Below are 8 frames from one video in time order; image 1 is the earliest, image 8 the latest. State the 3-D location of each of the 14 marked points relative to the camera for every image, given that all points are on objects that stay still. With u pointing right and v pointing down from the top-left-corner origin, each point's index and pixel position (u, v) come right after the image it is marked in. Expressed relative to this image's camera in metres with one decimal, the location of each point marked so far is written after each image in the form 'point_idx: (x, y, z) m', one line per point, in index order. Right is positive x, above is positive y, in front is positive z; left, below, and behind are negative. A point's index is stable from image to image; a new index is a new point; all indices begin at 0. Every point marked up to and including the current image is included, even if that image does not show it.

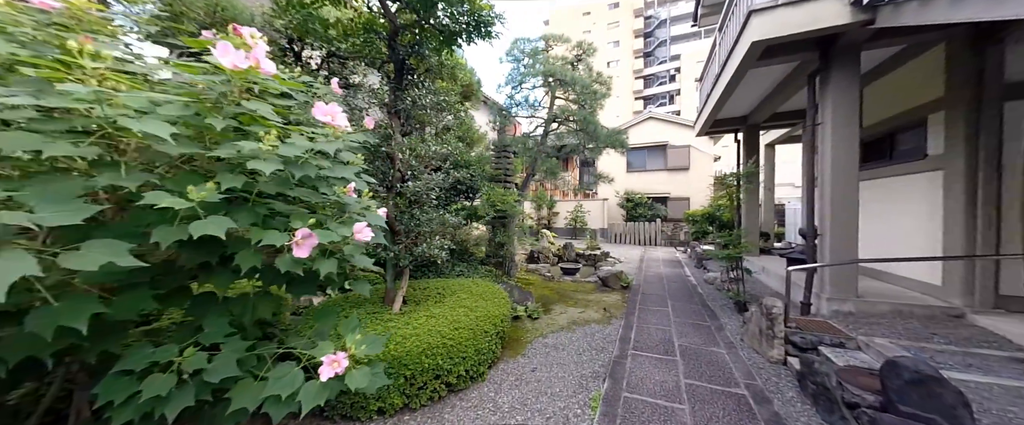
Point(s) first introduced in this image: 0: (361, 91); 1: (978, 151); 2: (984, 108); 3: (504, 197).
0: (-1.4, +1.2, +2.9) m
1: (+3.9, +0.5, +2.6) m
2: (+3.9, +0.9, +2.5) m
3: (-0.2, +0.3, +5.1) m
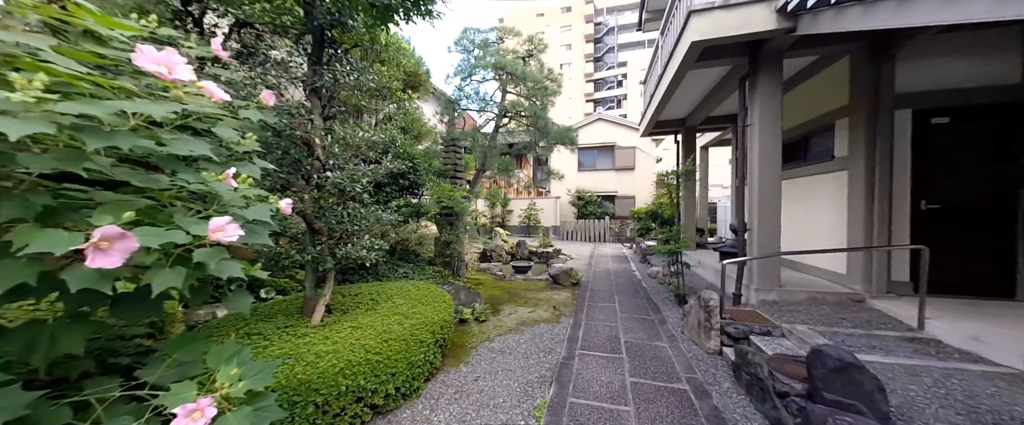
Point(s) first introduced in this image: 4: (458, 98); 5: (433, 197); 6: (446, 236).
0: (-1.9, +1.2, +2.4) m
1: (+3.4, +0.6, +2.9) m
2: (+3.4, +0.9, +2.9) m
3: (-1.0, +0.3, +4.8) m
4: (-1.1, +2.3, +6.0) m
5: (-1.3, +0.2, +4.8) m
6: (-1.1, -0.4, +5.1) m
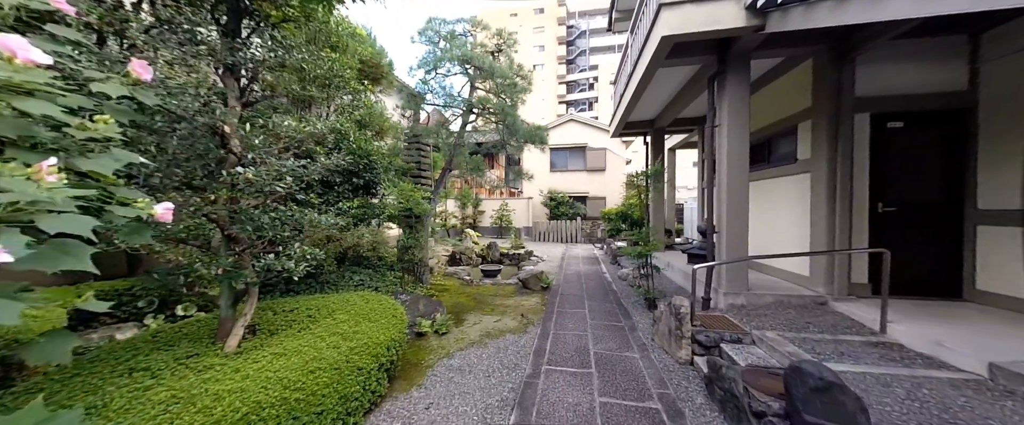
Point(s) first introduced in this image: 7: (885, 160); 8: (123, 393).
0: (-2.2, +1.2, +2.0) m
1: (+3.1, +0.5, +2.9) m
2: (+3.1, +0.9, +2.9) m
3: (-1.5, +0.3, +4.4) m
4: (-1.7, +2.2, +5.6) m
5: (-1.8, +0.2, +4.4) m
6: (-1.6, -0.4, +4.7) m
7: (+3.5, +0.5, +2.9) m
8: (-1.8, -0.9, +1.4) m
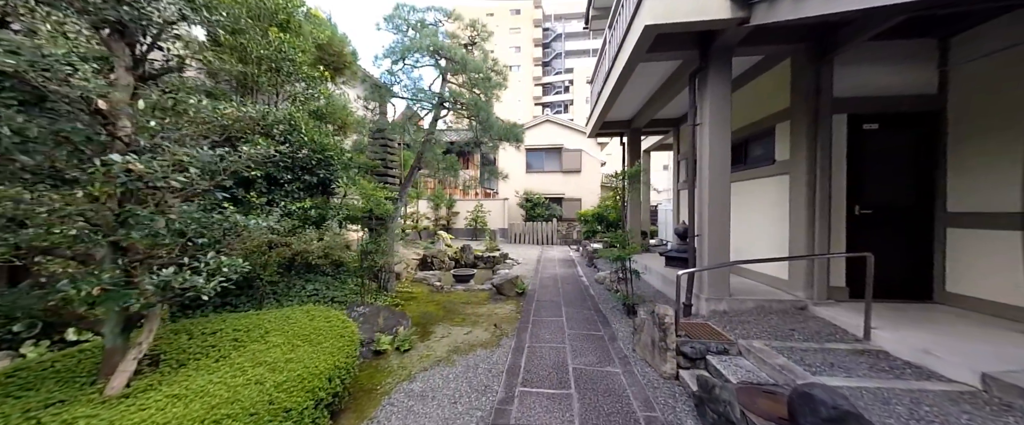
0: (-2.4, +1.2, +1.5) m
1: (+2.8, +0.5, +2.8) m
2: (+2.9, +0.9, +2.8) m
3: (-1.8, +0.3, +4.0) m
4: (-2.1, +2.2, +5.2) m
5: (-2.2, +0.2, +4.0) m
6: (-2.0, -0.4, +4.3) m
7: (+3.2, +0.5, +2.8) m
8: (-2.0, -0.9, +1.0) m
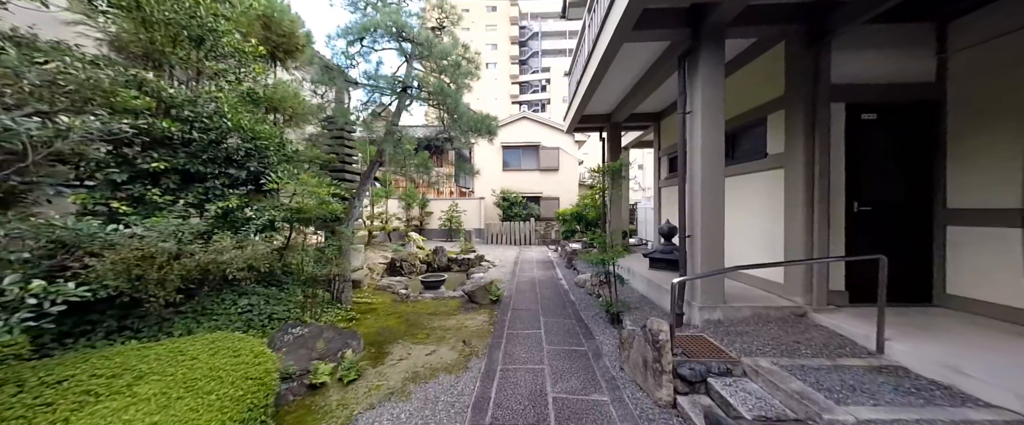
0: (-2.5, +1.1, +0.9) m
1: (+2.6, +0.5, +2.6) m
2: (+2.6, +0.9, +2.6) m
3: (-2.2, +0.3, +3.4) m
4: (-2.5, +2.2, +4.6) m
5: (-2.5, +0.2, +3.4) m
6: (-2.3, -0.4, +3.7) m
7: (+3.0, +0.5, +2.6) m
8: (-2.1, -0.9, +0.4) m
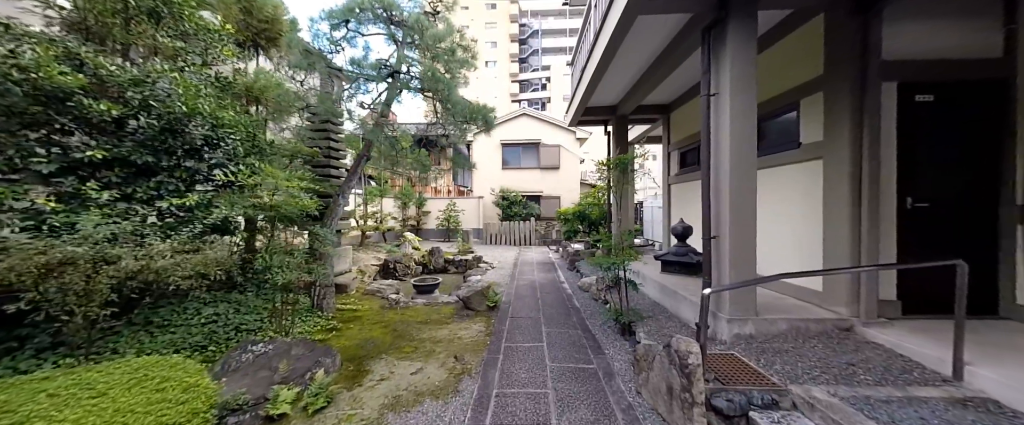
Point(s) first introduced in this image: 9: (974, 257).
0: (-2.6, +1.2, +0.6) m
1: (+2.6, +0.6, +2.2) m
2: (+2.6, +0.9, +2.2) m
3: (-2.2, +0.3, +3.0) m
4: (-2.6, +2.2, +4.2) m
5: (-2.5, +0.2, +3.0) m
6: (-2.4, -0.4, +3.3) m
7: (+3.0, +0.5, +2.3) m
8: (-2.1, -0.8, +0.1) m
9: (+3.4, -0.3, +2.3) m
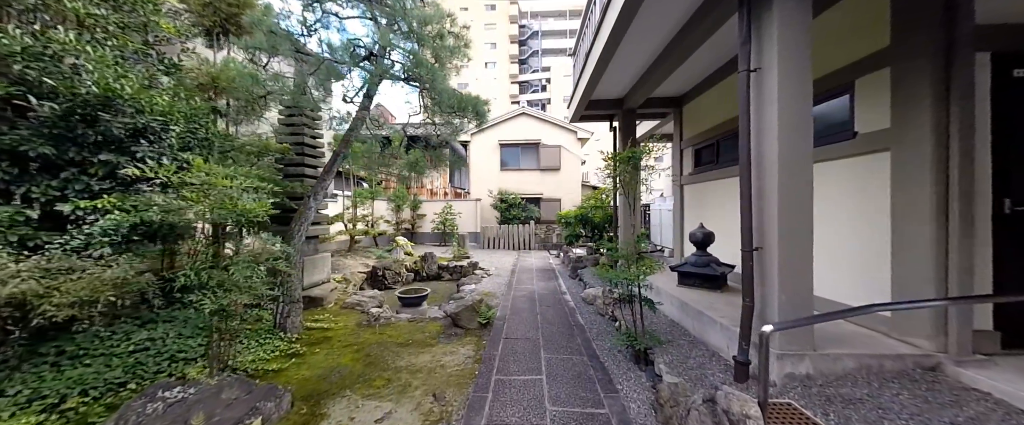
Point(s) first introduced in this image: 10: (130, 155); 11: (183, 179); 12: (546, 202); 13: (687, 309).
0: (-2.6, +1.1, +0.1) m
1: (+2.5, +0.5, +1.7) m
2: (+2.5, +0.9, +1.7) m
3: (-2.2, +0.3, +2.6) m
4: (-2.6, +2.2, +3.8) m
5: (-2.6, +0.2, +2.5) m
6: (-2.4, -0.5, +2.8) m
7: (+2.9, +0.5, +1.8) m
8: (-2.2, -0.9, -0.4) m
9: (+3.3, -0.4, +1.8) m
10: (-2.9, +0.5, +2.3) m
11: (-2.4, +0.2, +2.3) m
12: (+1.3, +0.4, +11.9) m
13: (+1.6, -0.9, +2.8) m
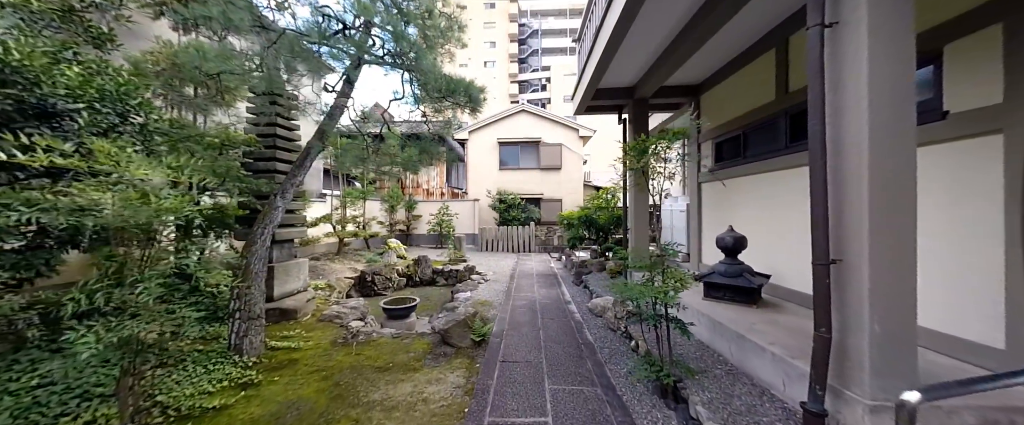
0: (-2.6, +1.2, -0.4) m
1: (+2.5, +0.5, +1.3) m
2: (+2.5, +0.9, +1.3) m
3: (-2.2, +0.3, +2.1) m
4: (-2.6, +2.2, +3.3) m
5: (-2.6, +0.2, +2.1) m
6: (-2.4, -0.5, +2.4) m
7: (+2.9, +0.5, +1.3) m
8: (-2.2, -0.9, -0.9) m
9: (+3.3, -0.4, +1.3) m
10: (-2.9, +0.5, +1.8) m
11: (-2.4, +0.2, +1.8) m
12: (+1.3, +0.4, +11.4) m
13: (+1.6, -0.9, +2.3) m
